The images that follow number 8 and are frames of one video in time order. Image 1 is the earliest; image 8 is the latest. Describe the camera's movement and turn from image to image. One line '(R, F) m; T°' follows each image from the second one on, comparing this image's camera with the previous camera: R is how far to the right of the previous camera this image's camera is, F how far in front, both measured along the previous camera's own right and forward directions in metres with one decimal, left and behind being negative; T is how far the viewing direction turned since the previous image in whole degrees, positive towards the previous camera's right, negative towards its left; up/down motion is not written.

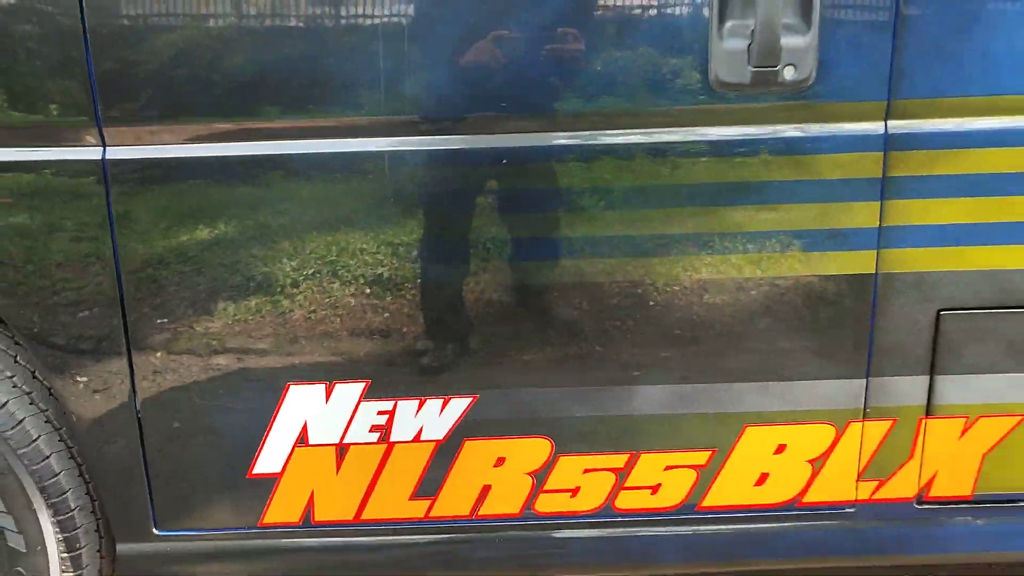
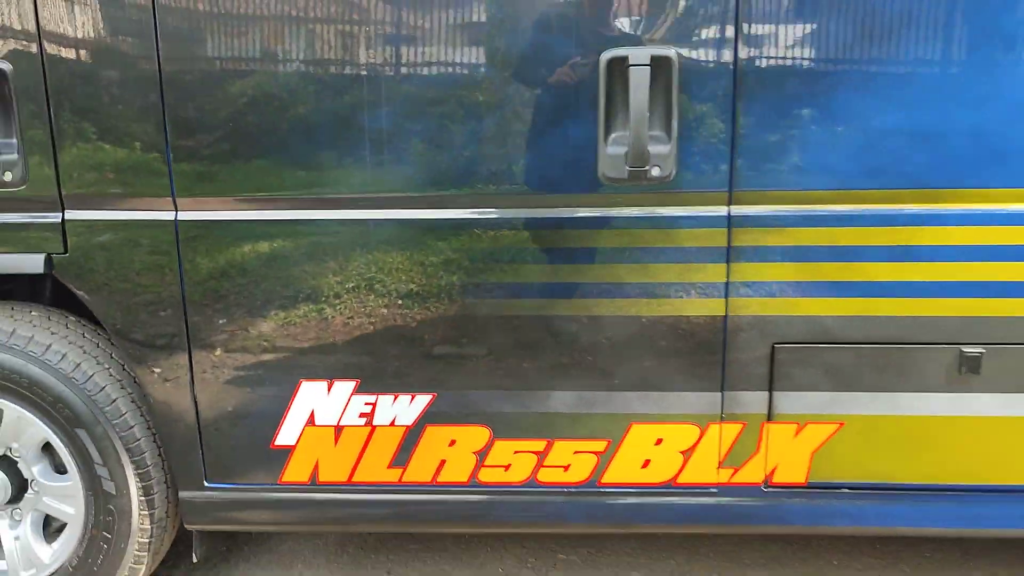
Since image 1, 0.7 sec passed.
(+0.2, -0.5) m; -4°
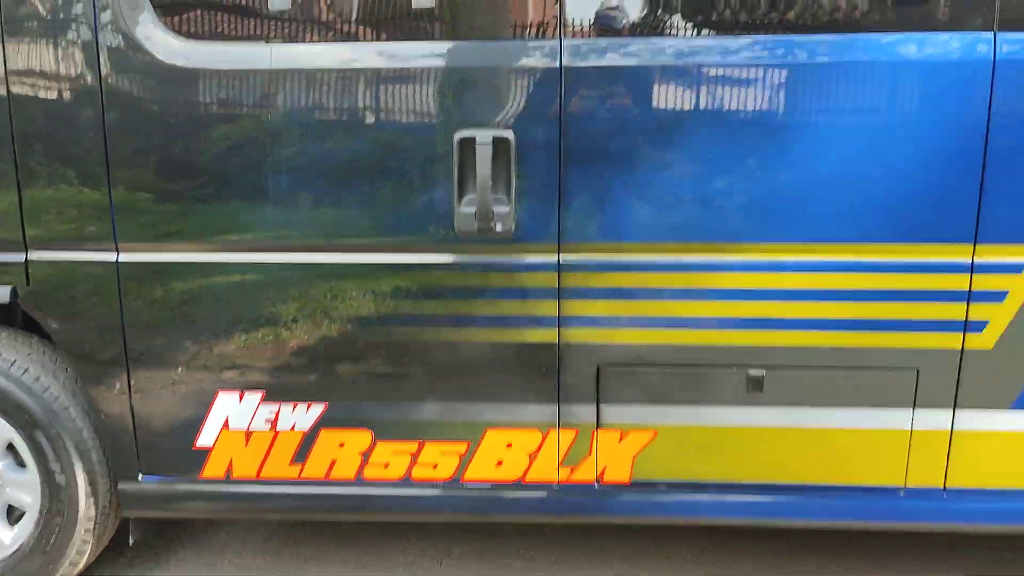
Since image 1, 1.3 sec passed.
(+0.3, -0.4) m; 0°
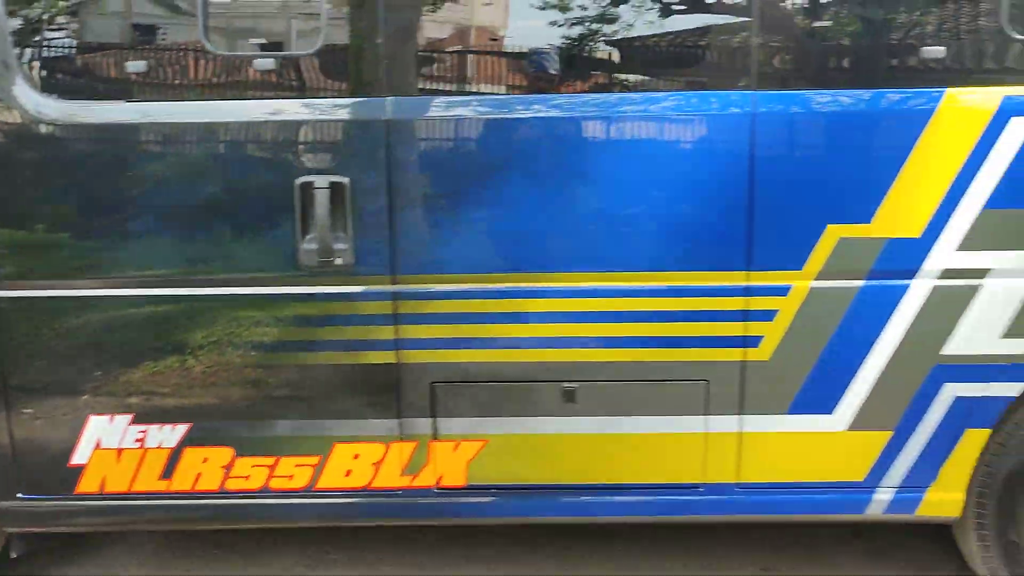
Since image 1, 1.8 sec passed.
(+0.3, -0.3) m; +3°
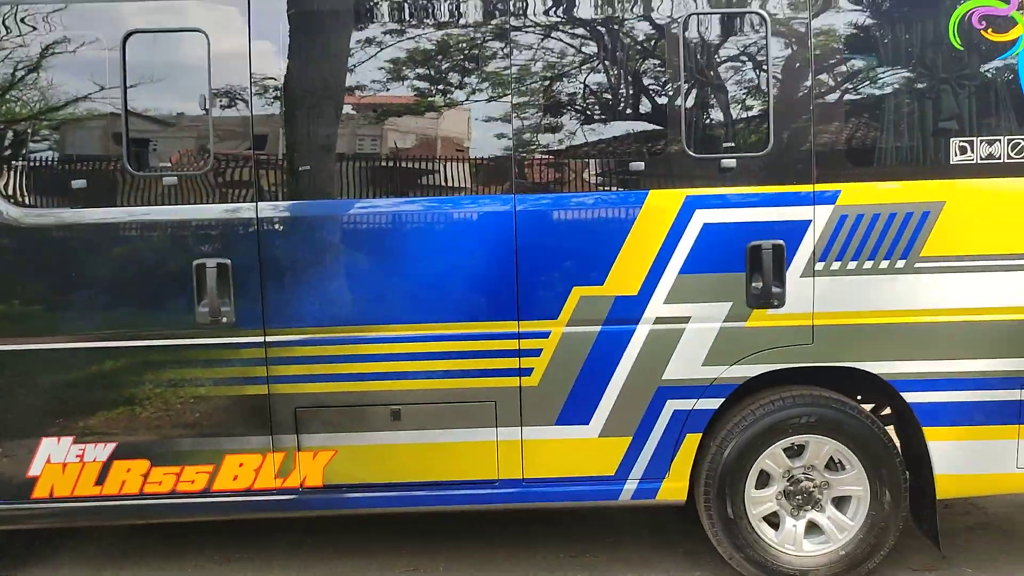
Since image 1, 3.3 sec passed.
(+0.5, -0.9) m; 0°
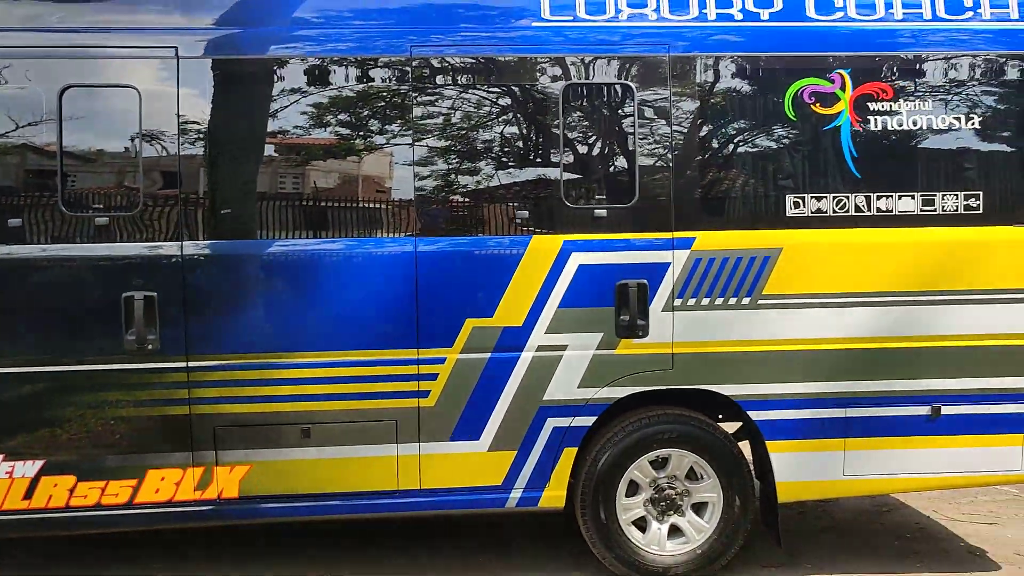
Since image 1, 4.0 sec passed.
(+0.1, -0.5) m; +5°
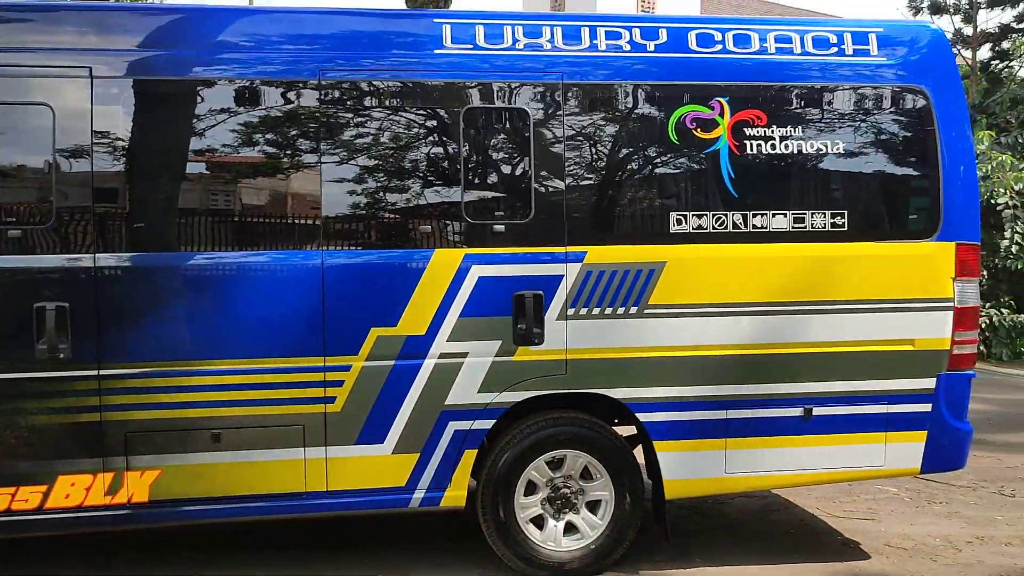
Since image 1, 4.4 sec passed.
(+0.1, -0.2) m; +4°
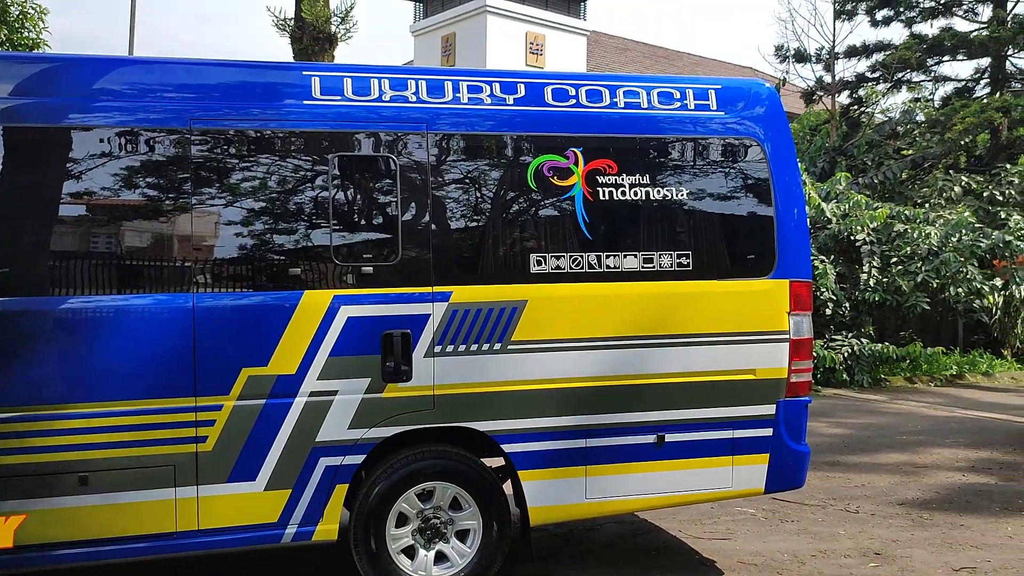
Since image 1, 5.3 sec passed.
(+0.1, -0.2) m; +6°
